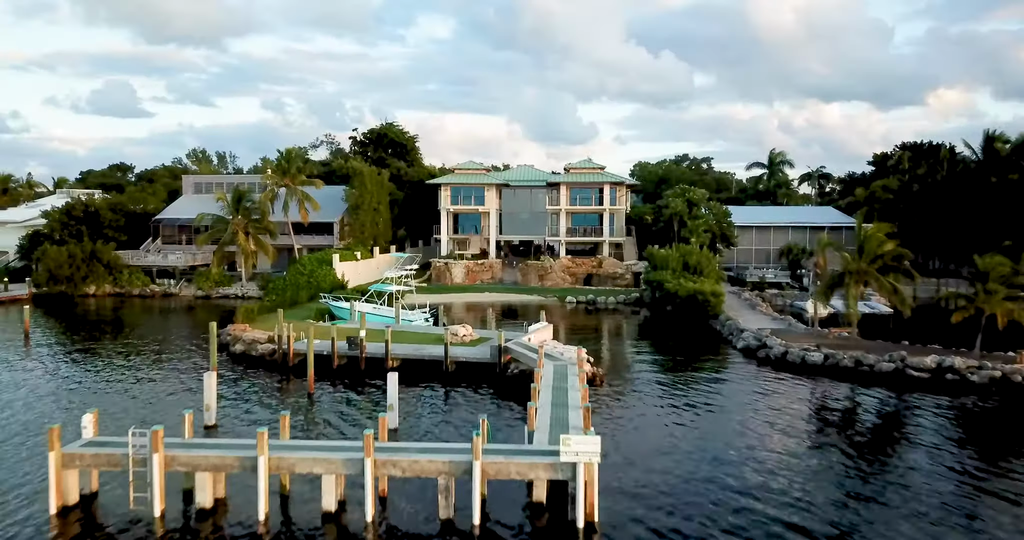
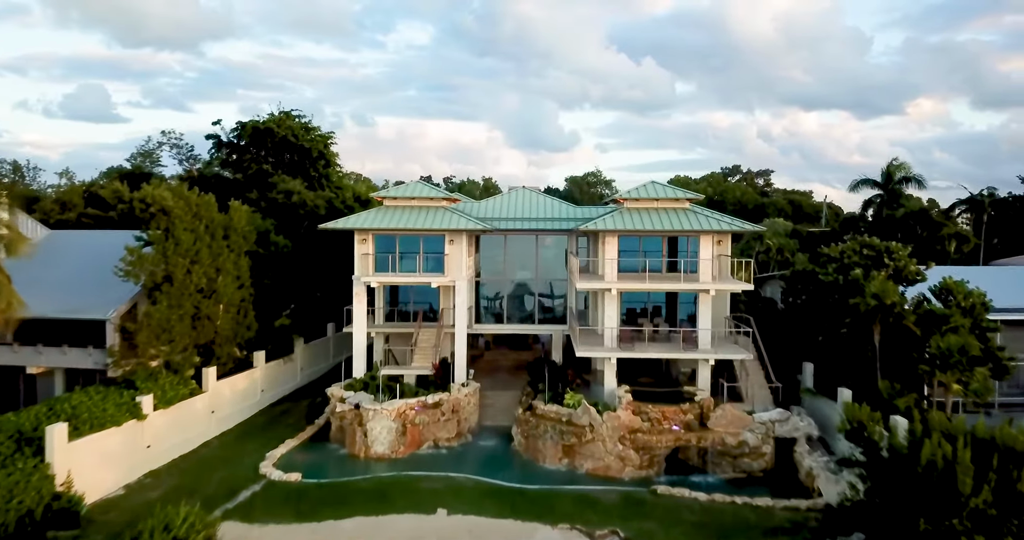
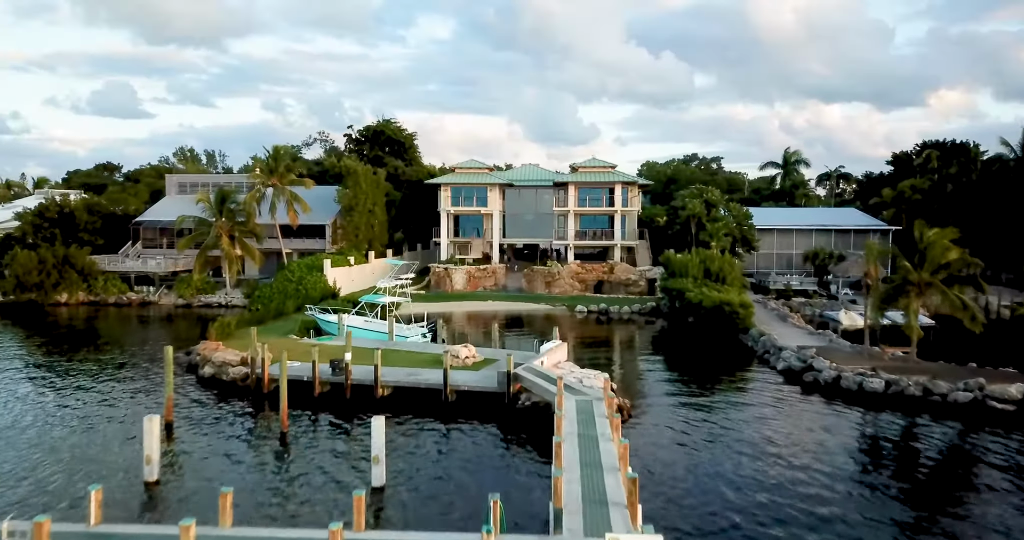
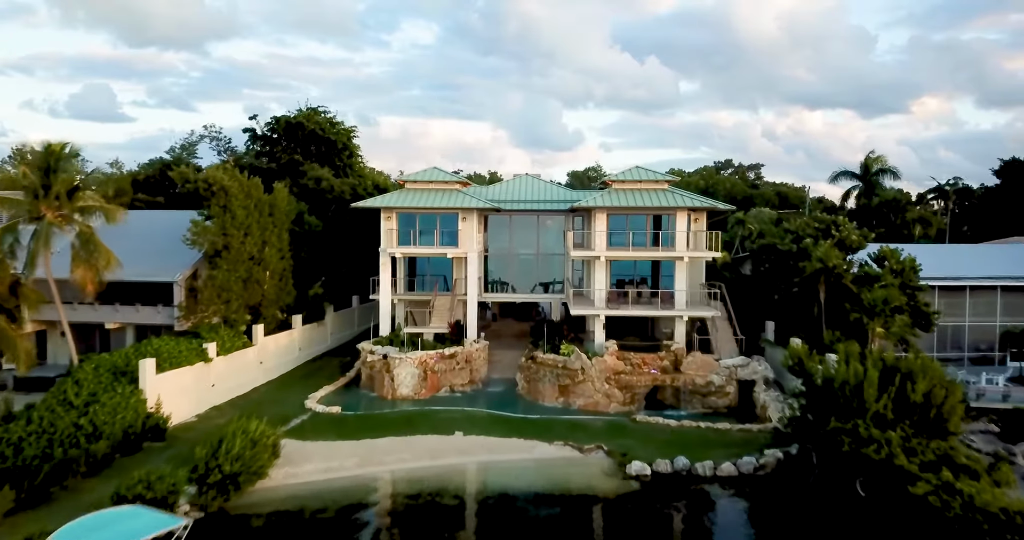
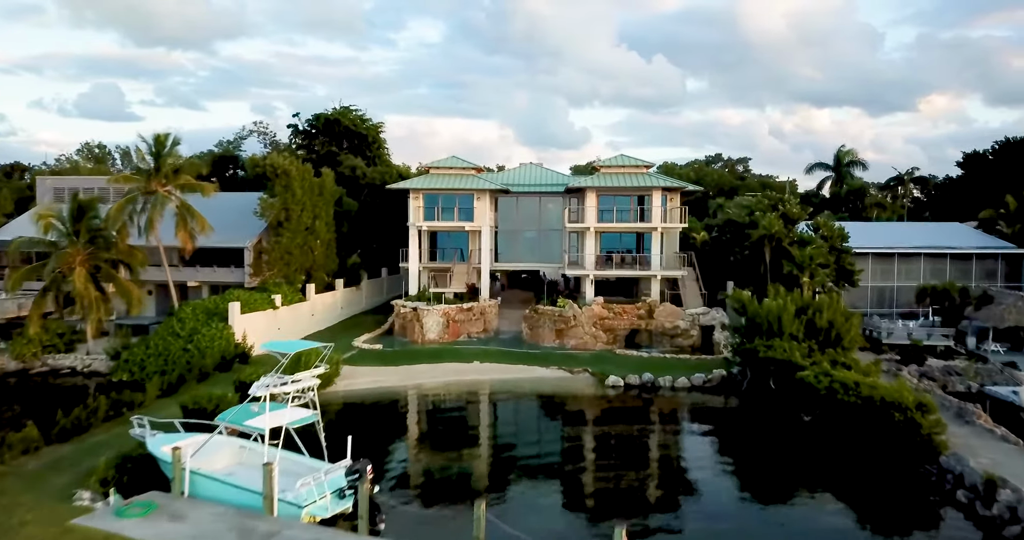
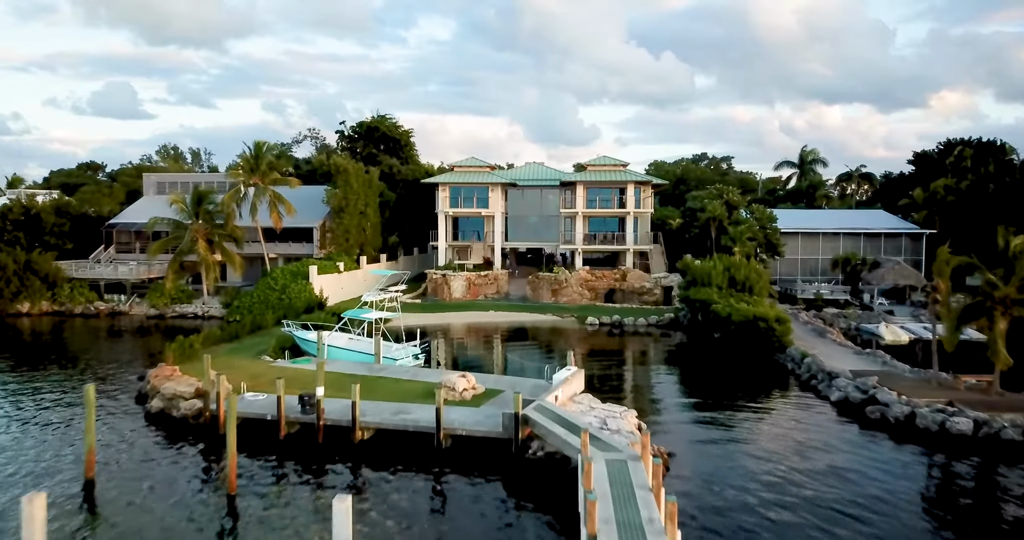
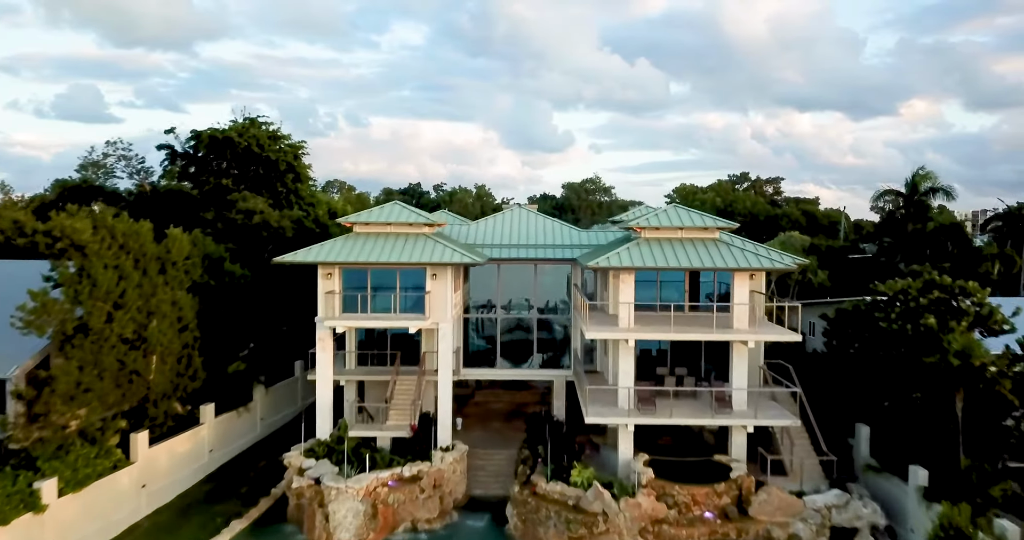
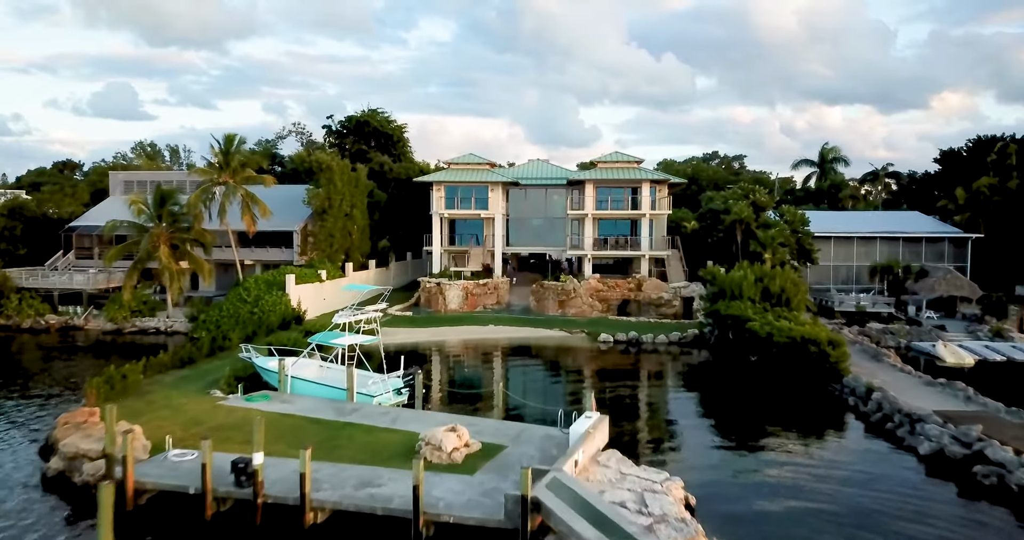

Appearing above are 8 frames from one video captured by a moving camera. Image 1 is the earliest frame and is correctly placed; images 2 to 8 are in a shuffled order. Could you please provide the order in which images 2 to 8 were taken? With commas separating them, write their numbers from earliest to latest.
3, 6, 8, 5, 4, 2, 7
